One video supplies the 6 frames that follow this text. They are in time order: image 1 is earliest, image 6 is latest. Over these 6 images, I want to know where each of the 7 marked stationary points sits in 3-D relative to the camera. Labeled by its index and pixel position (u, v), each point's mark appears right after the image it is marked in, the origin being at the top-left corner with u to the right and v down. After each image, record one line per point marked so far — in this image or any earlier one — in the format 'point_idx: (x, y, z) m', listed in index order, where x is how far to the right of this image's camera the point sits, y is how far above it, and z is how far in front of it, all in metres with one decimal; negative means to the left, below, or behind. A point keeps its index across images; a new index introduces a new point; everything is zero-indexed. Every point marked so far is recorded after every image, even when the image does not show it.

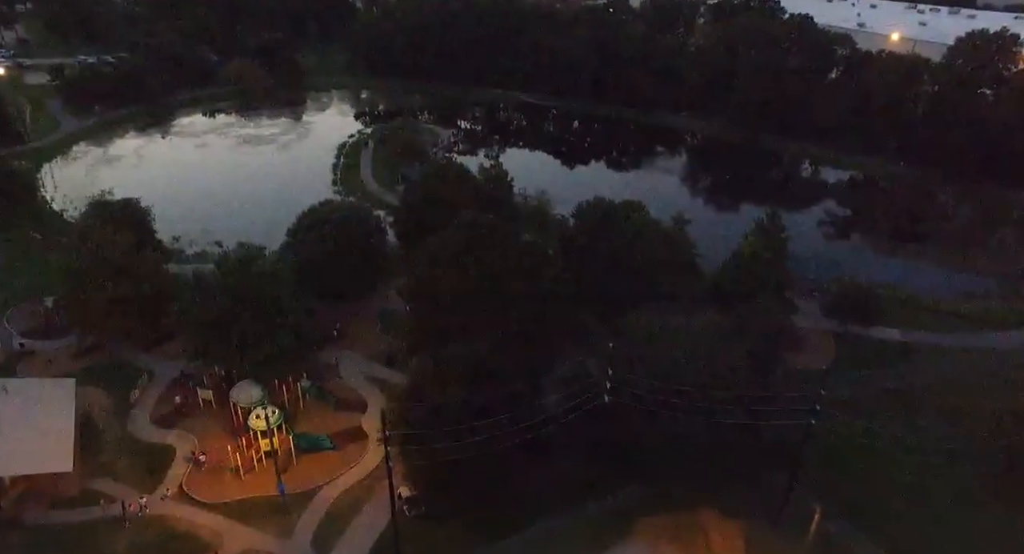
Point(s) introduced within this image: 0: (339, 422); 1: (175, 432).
0: (-5.0, -4.2, +18.4) m
1: (-9.3, -4.3, +17.5) m
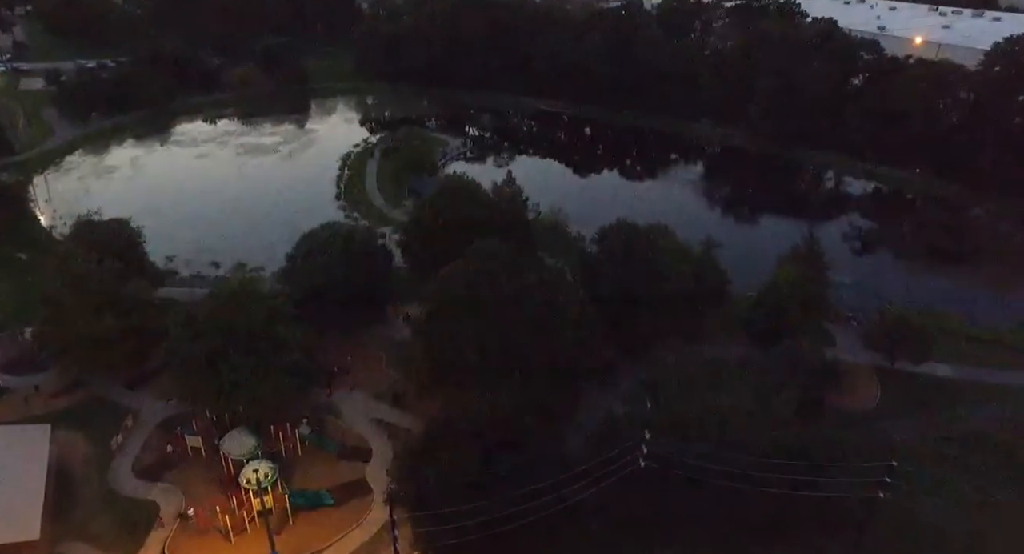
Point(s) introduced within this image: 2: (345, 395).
0: (-4.5, -5.1, +16.8) m
1: (-8.8, -5.2, +15.9) m
2: (-5.1, -3.6, +19.5) m
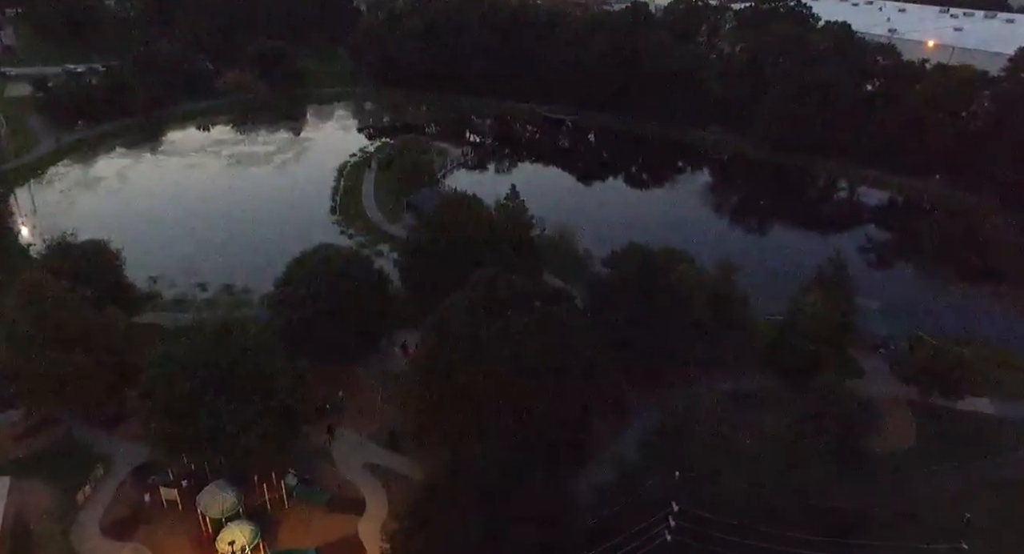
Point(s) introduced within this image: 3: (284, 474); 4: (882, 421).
0: (-4.4, -6.0, +15.3) m
1: (-8.6, -6.0, +14.5) m
2: (-4.9, -4.5, +18.1) m
3: (-5.9, -5.1, +16.6) m
4: (+11.0, -4.2, +18.9) m
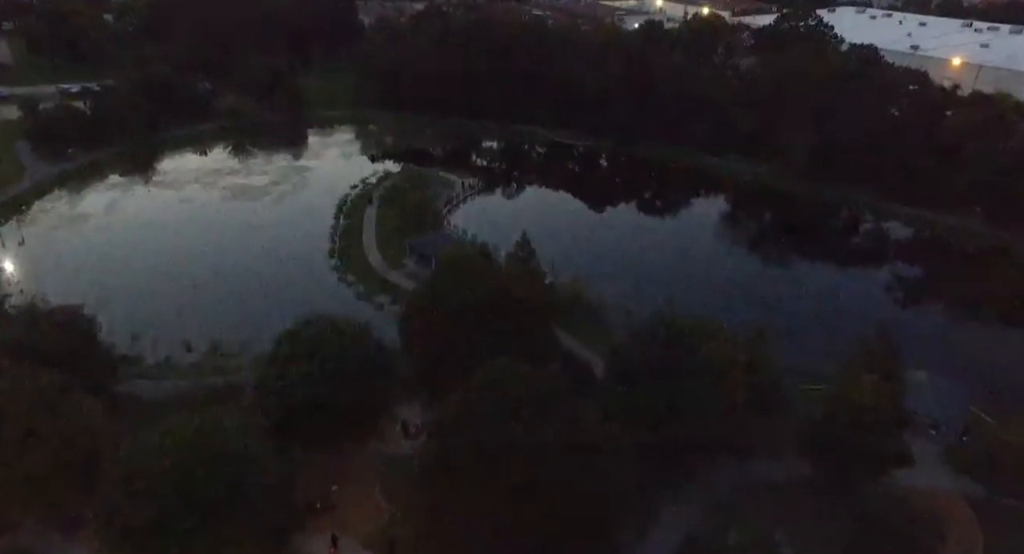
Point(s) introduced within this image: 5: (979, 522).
0: (-4.1, -8.1, +13.5) m
1: (-8.3, -8.1, +12.6) m
2: (-4.6, -6.6, +16.2) m
3: (-5.6, -7.1, +14.7) m
4: (+11.3, -6.3, +16.9) m
5: (+12.2, -6.4, +16.8) m
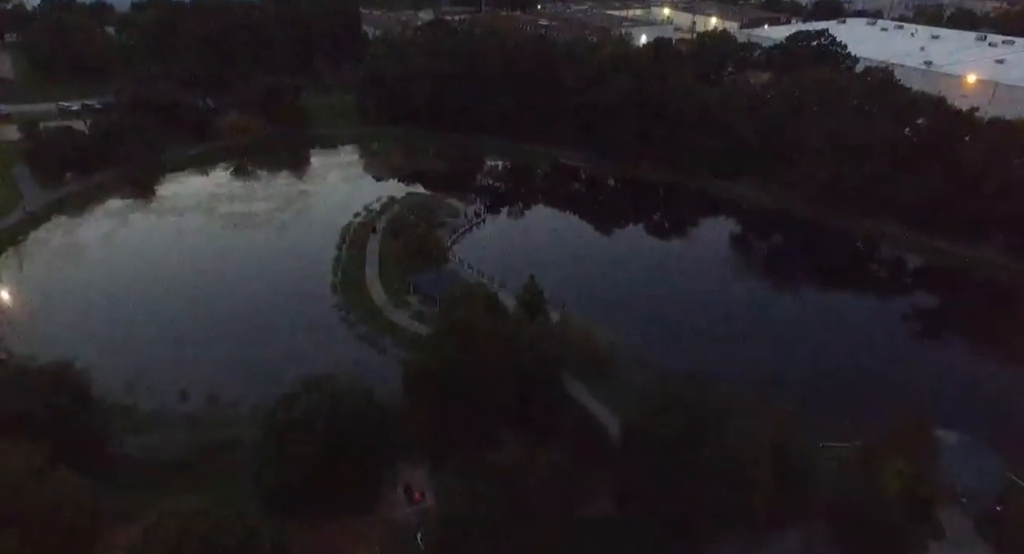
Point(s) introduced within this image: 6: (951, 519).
0: (-3.9, -9.7, +12.7) m
1: (-8.2, -9.7, +11.9) m
2: (-4.4, -8.2, +15.4) m
3: (-5.4, -8.7, +13.9) m
4: (+11.5, -8.0, +16.1) m
5: (+12.4, -8.1, +15.9) m
6: (+12.4, -6.6, +18.2) m
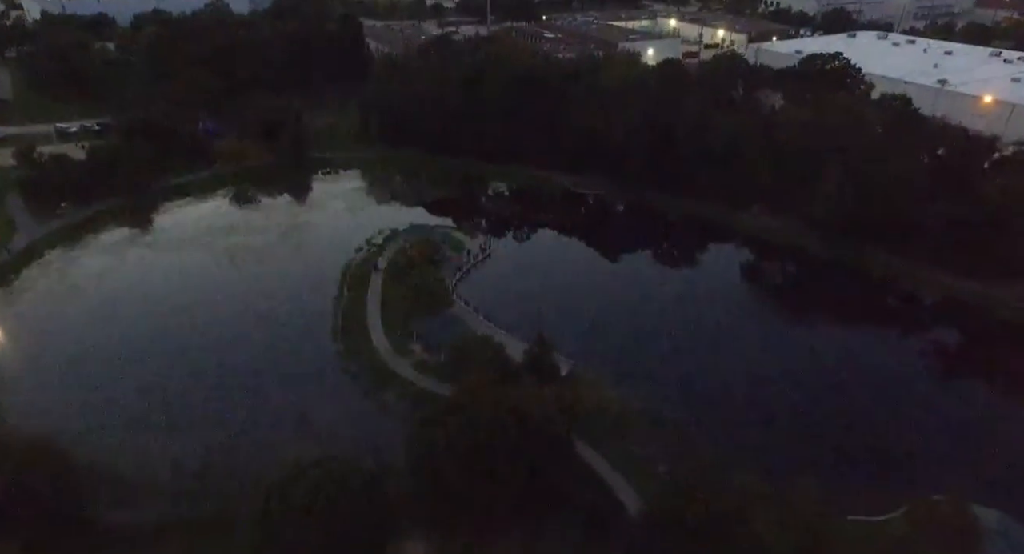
0: (-3.7, -11.5, +11.7) m
1: (-8.0, -11.5, +10.9) m
2: (-4.2, -10.0, +14.4) m
3: (-5.2, -10.6, +13.0) m
4: (+11.7, -9.9, +15.0) m
5: (+12.6, -10.0, +14.9) m
6: (+12.6, -8.5, +17.1) m
